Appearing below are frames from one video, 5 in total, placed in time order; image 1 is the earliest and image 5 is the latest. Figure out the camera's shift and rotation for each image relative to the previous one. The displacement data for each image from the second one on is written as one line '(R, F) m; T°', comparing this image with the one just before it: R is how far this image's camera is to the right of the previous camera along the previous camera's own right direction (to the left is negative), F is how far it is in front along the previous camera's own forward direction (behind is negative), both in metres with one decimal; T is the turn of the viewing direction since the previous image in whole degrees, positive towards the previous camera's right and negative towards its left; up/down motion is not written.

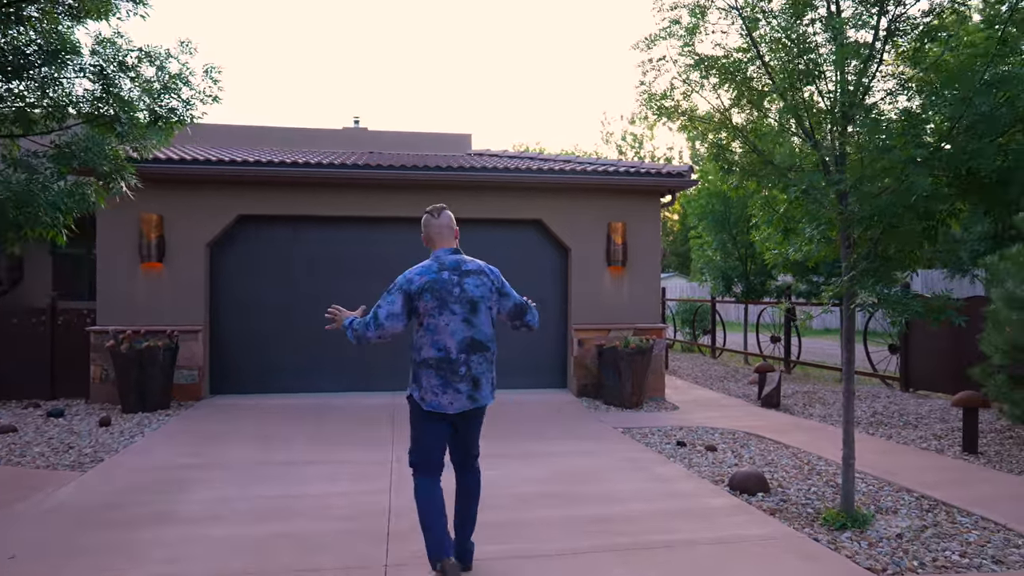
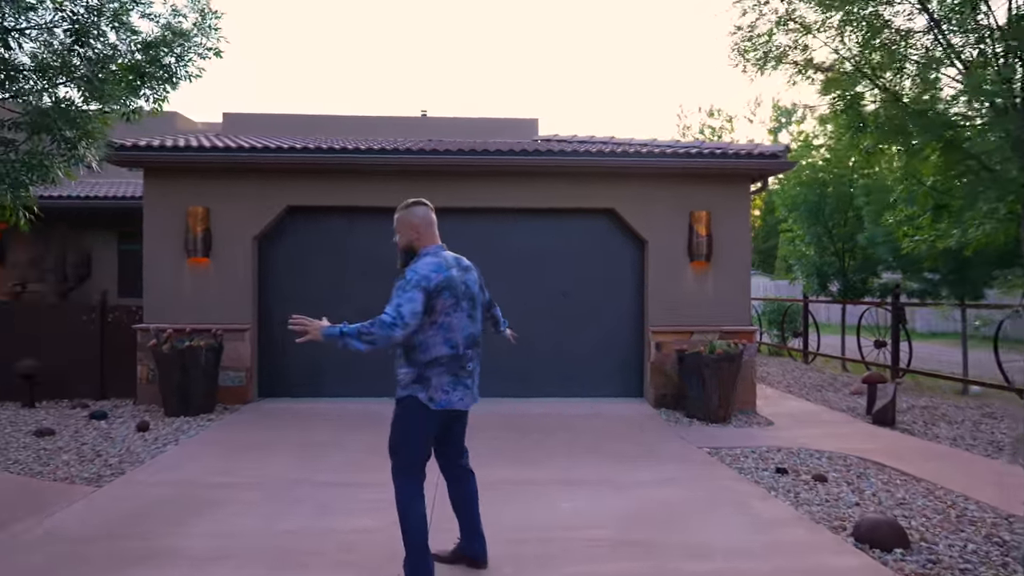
(0.0, +1.0) m; -5°
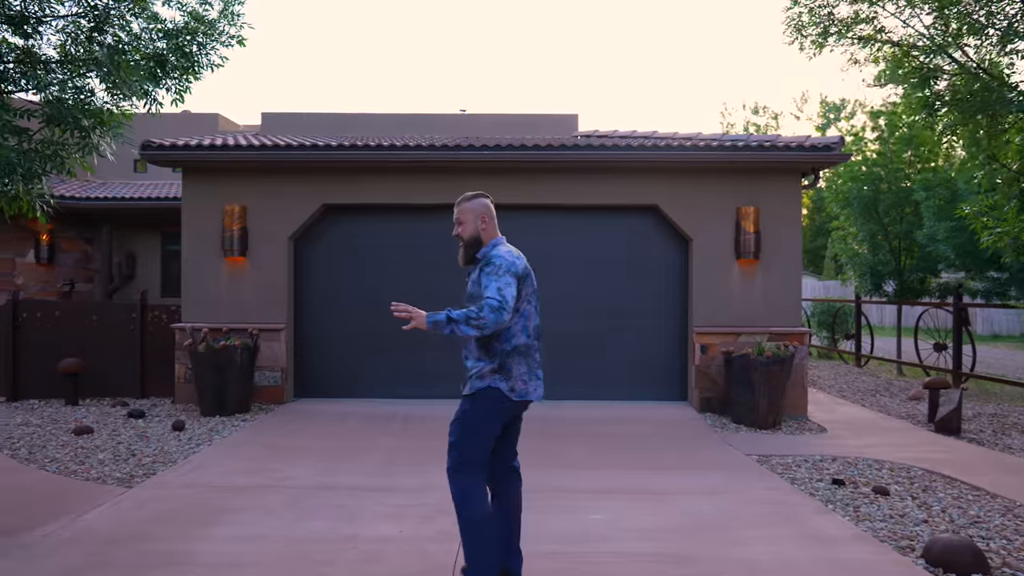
(0.0, +0.3) m; -3°
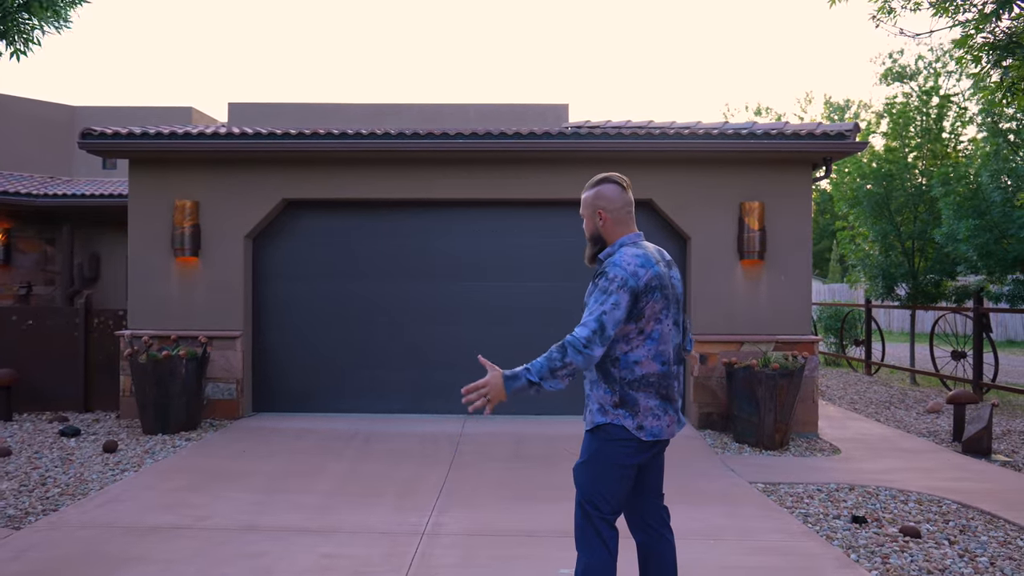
(+0.2, +0.9) m; 0°
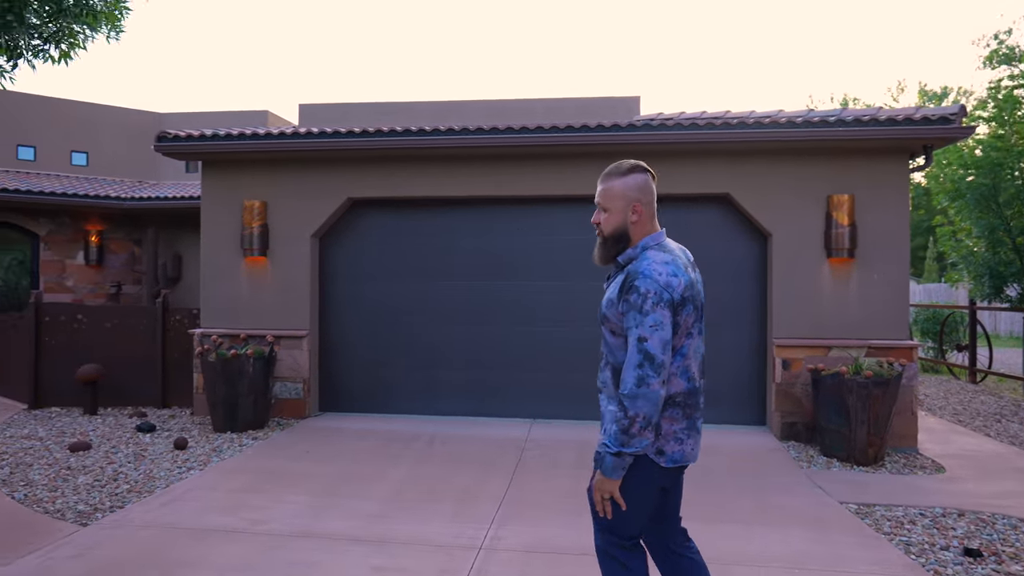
(+0.1, +0.3) m; -6°
